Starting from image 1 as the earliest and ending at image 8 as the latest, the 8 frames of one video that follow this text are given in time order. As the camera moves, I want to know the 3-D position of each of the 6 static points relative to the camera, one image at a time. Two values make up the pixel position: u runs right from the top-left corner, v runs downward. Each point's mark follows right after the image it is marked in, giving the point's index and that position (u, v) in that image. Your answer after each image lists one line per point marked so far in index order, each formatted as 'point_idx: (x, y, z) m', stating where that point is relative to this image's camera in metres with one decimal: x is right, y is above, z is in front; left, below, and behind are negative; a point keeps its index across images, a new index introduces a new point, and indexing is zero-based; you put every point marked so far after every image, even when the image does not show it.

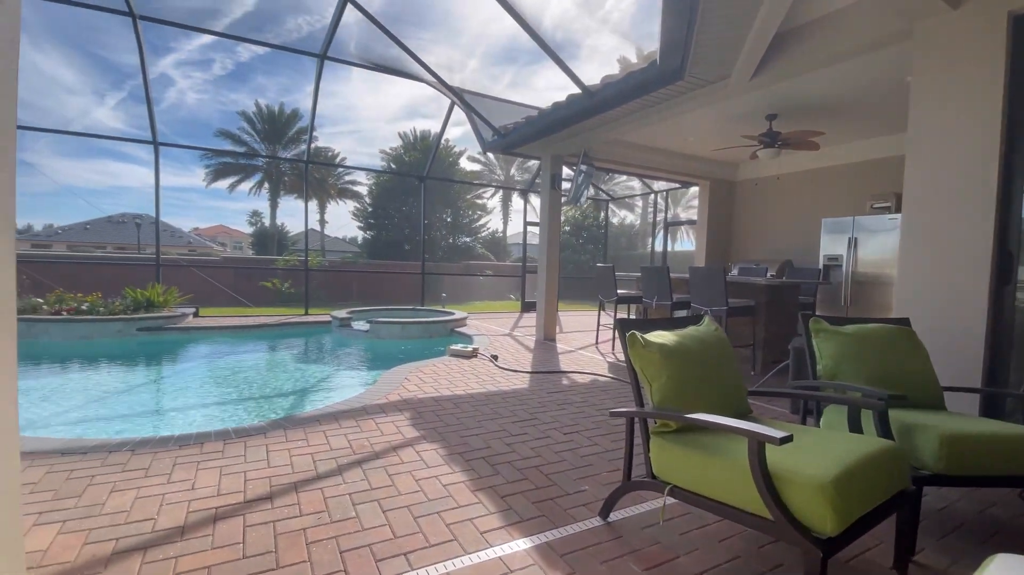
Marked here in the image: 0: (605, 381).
0: (+1.1, -1.1, +5.4) m
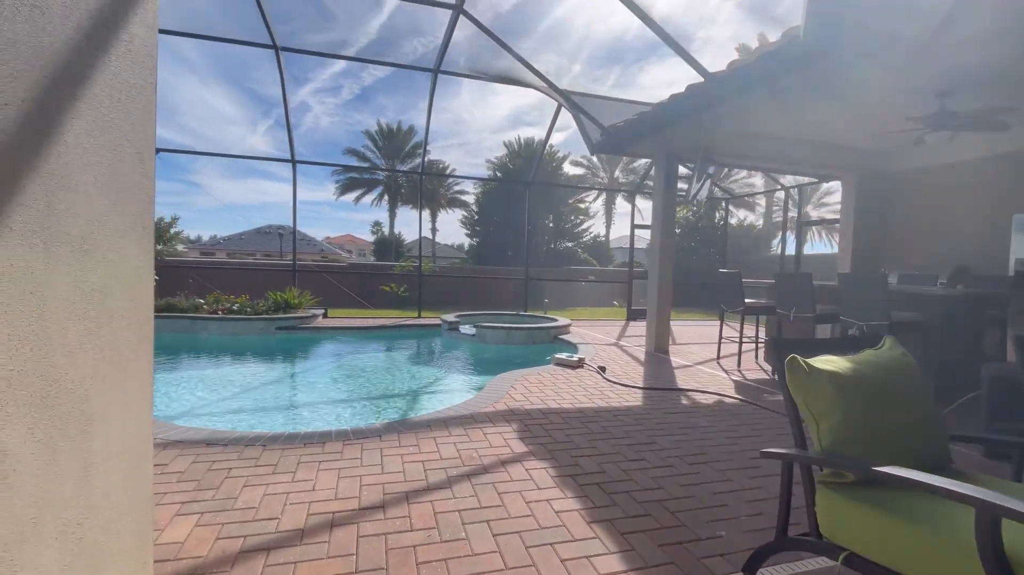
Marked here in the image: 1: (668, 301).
0: (+2.2, -1.2, +4.8) m
1: (+2.5, -0.2, +7.5) m
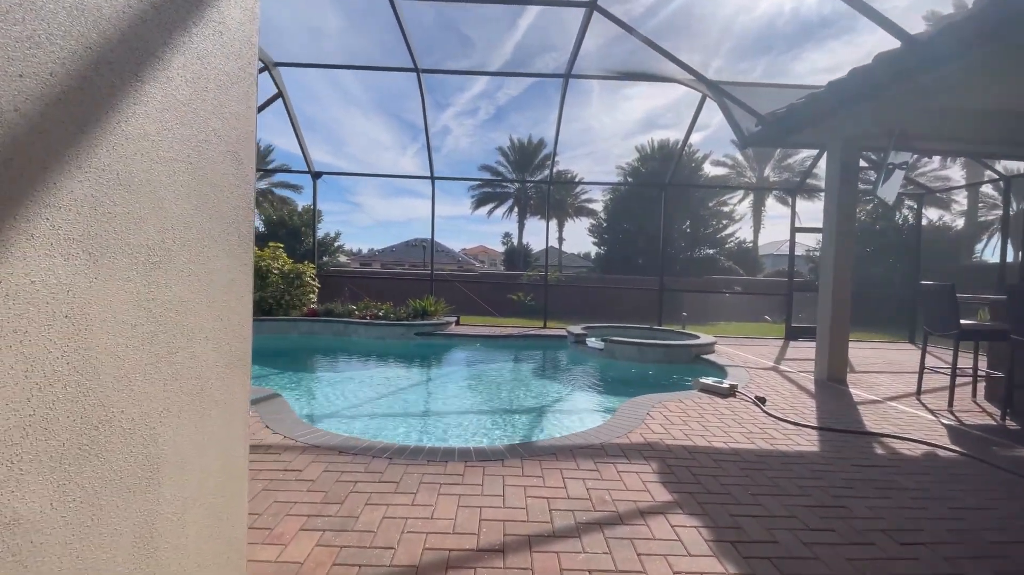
0: (+3.4, -1.3, +3.6) m
1: (+4.4, -0.4, +6.2) m
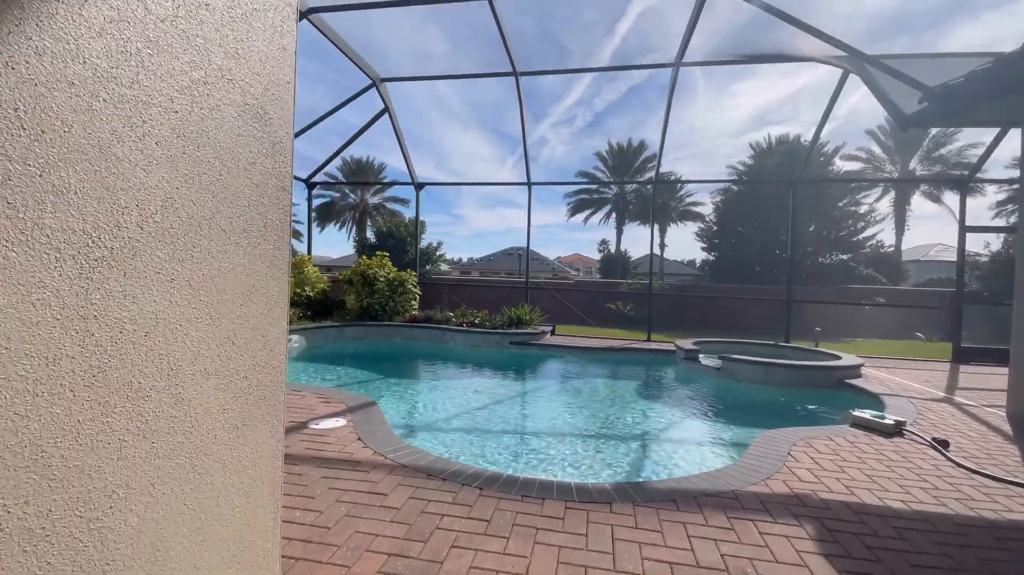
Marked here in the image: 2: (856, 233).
0: (+4.0, -1.4, +2.4) m
1: (+5.5, -0.5, +4.7) m
2: (+12.5, +2.0, +17.0) m
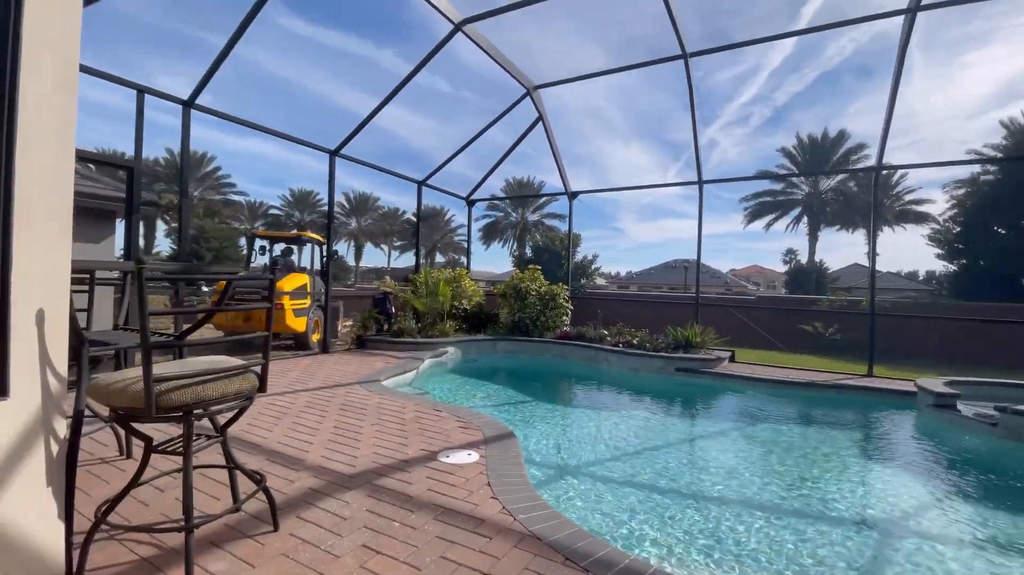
0: (+4.4, -1.5, +0.2) m
1: (+6.6, -0.7, +1.9) m
2: (+17.2, +1.5, +11.3) m
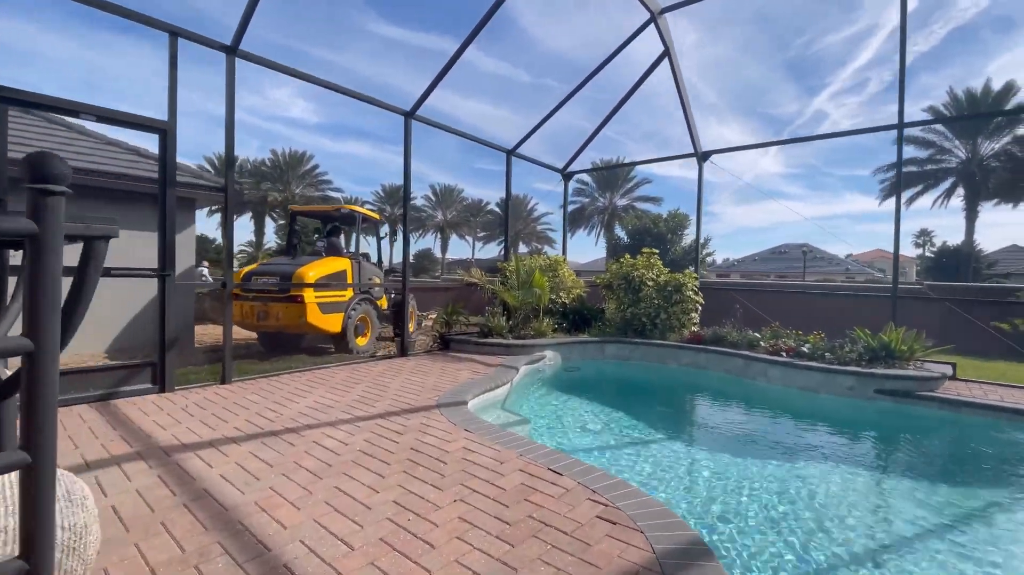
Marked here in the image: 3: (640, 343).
0: (+4.5, -1.4, -2.3) m
1: (+7.0, -0.6, -1.0) m
2: (+19.1, +1.8, +6.4) m
3: (+2.0, -0.9, +7.4) m
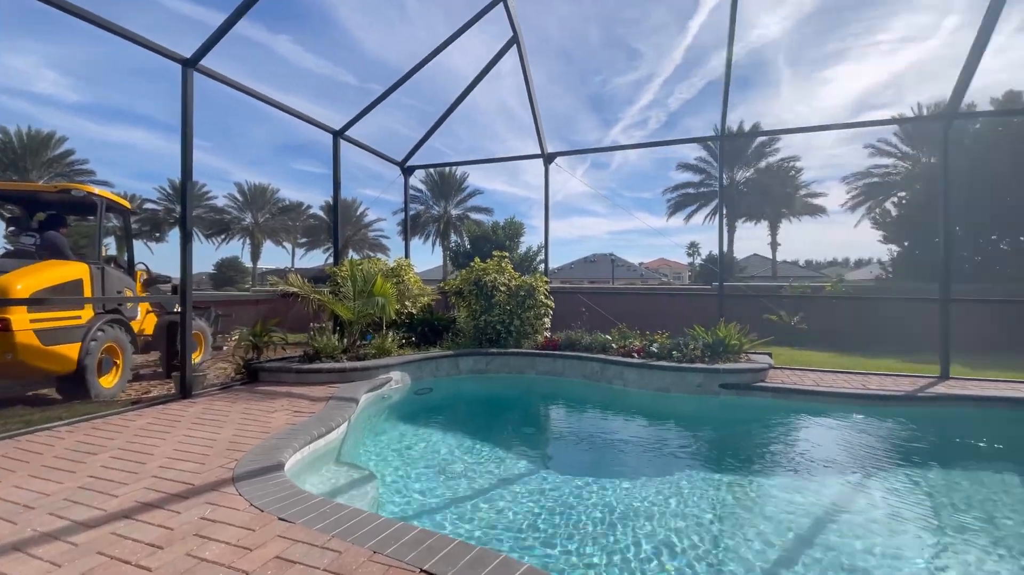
0: (+5.4, -1.2, -1.4) m
1: (+7.3, -0.4, +0.6) m
2: (+16.0, +2.1, +11.8) m
3: (-0.3, -1.0, +6.8) m
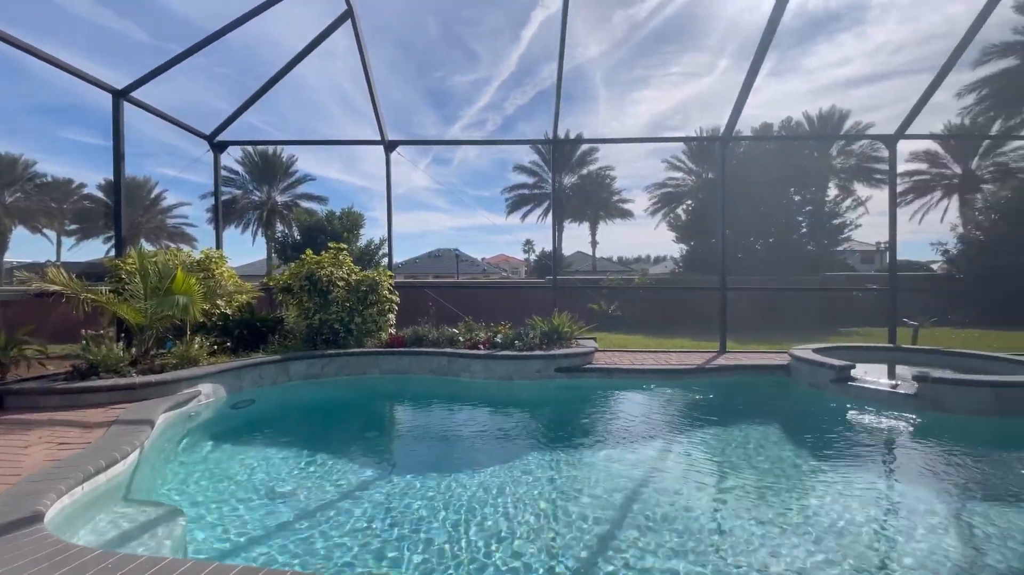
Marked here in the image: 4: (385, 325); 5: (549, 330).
0: (+5.7, -1.2, +0.4) m
1: (+6.7, -0.3, +2.9) m
2: (+11.3, +2.4, +16.3) m
3: (-2.4, -0.9, +6.3) m
4: (-1.9, -0.6, +7.0) m
5: (+0.5, -0.6, +6.7) m
